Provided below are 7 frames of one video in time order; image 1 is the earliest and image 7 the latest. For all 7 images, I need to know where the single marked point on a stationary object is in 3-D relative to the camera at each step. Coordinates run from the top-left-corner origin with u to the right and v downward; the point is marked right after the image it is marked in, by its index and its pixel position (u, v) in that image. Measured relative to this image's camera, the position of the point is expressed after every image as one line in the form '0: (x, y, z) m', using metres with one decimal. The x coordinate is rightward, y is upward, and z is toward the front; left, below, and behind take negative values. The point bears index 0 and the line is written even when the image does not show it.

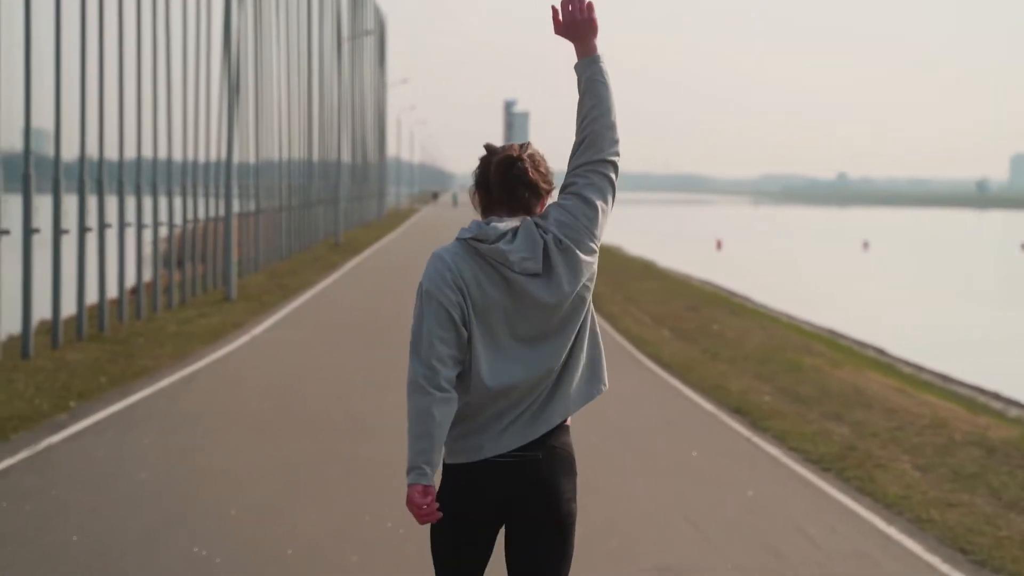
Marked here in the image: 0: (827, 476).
0: (+2.4, -1.4, +9.1) m
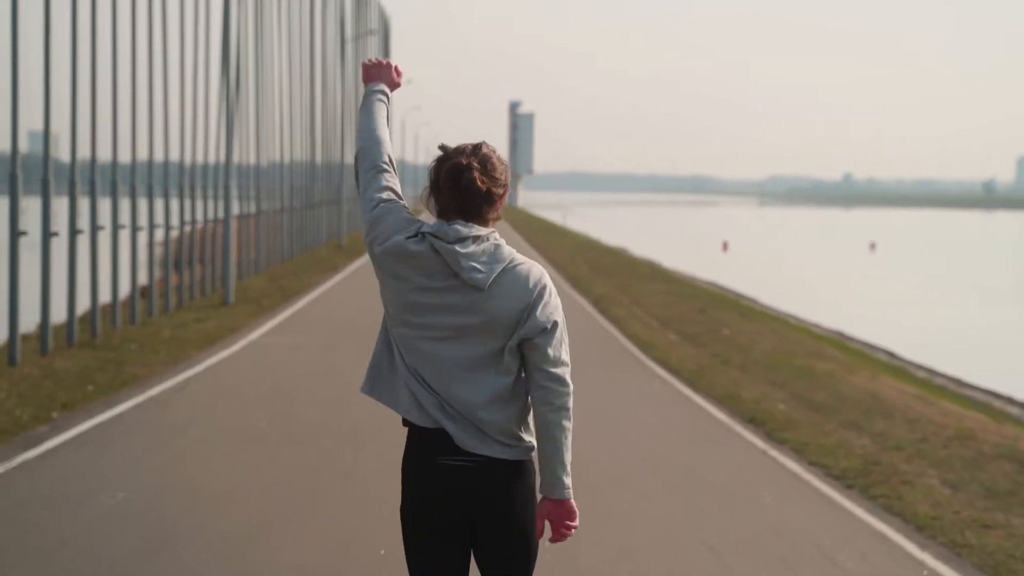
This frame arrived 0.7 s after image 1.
0: (+2.4, -1.5, +8.5) m
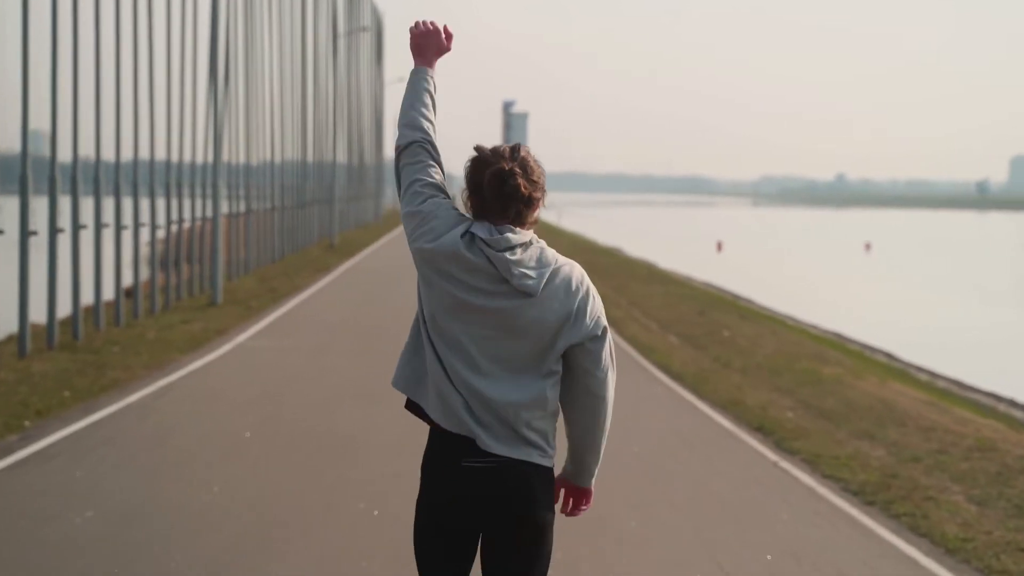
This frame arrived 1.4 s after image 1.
0: (+2.4, -1.5, +8.0) m
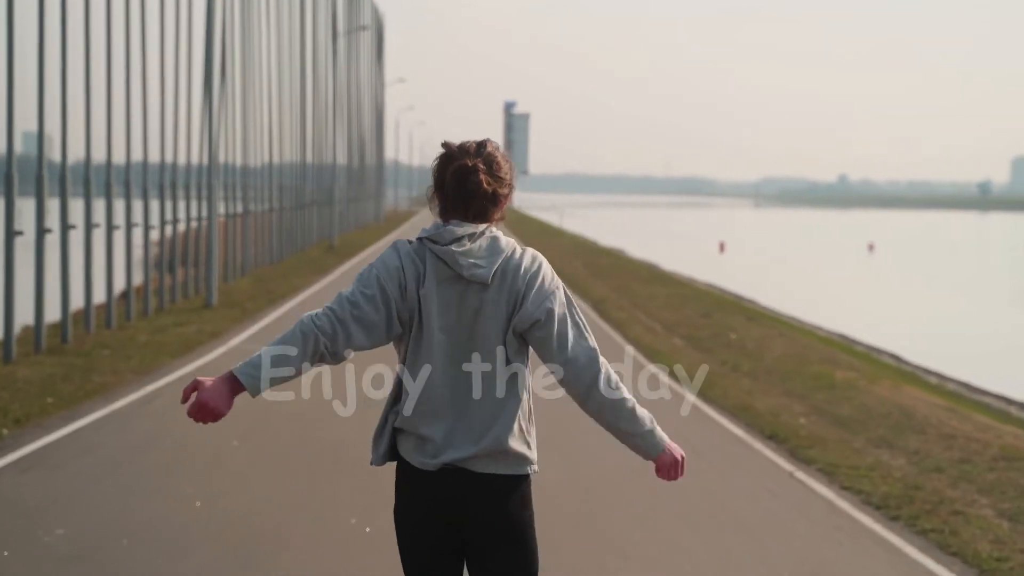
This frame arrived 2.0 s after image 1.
0: (+2.4, -1.5, +7.5) m
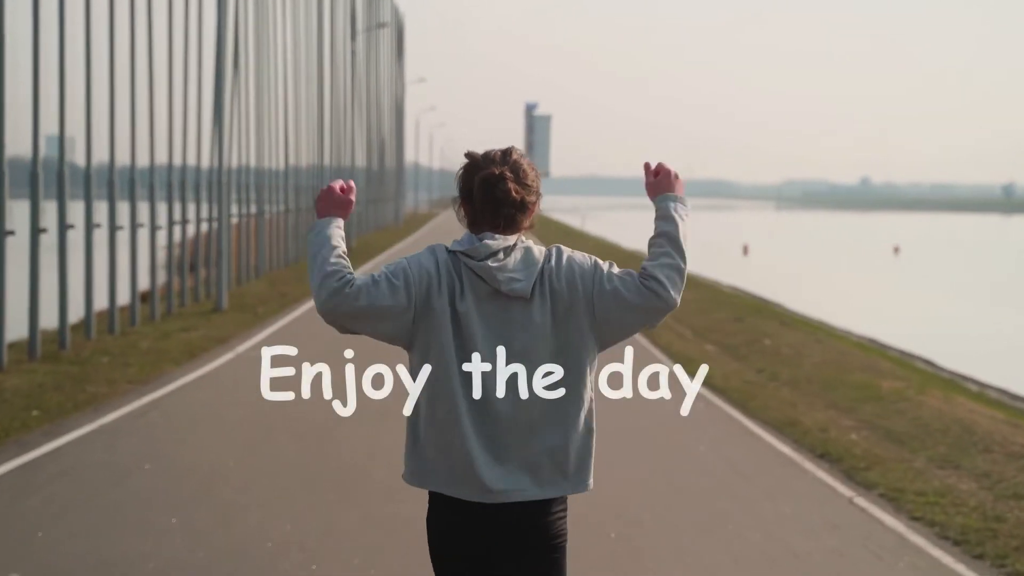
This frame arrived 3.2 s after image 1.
0: (+2.5, -1.5, +6.5) m
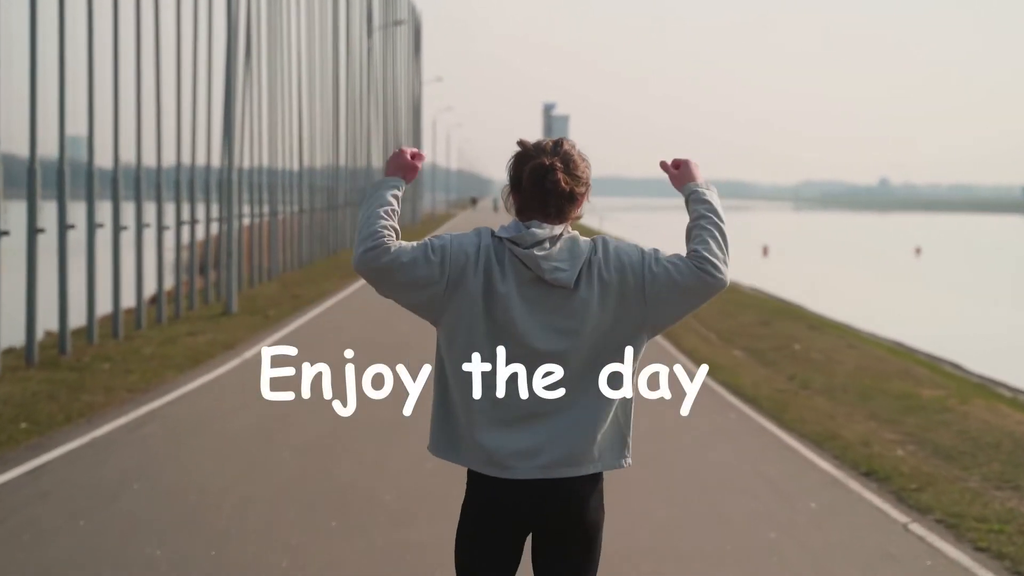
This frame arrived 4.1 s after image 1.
0: (+2.7, -1.5, +5.8) m
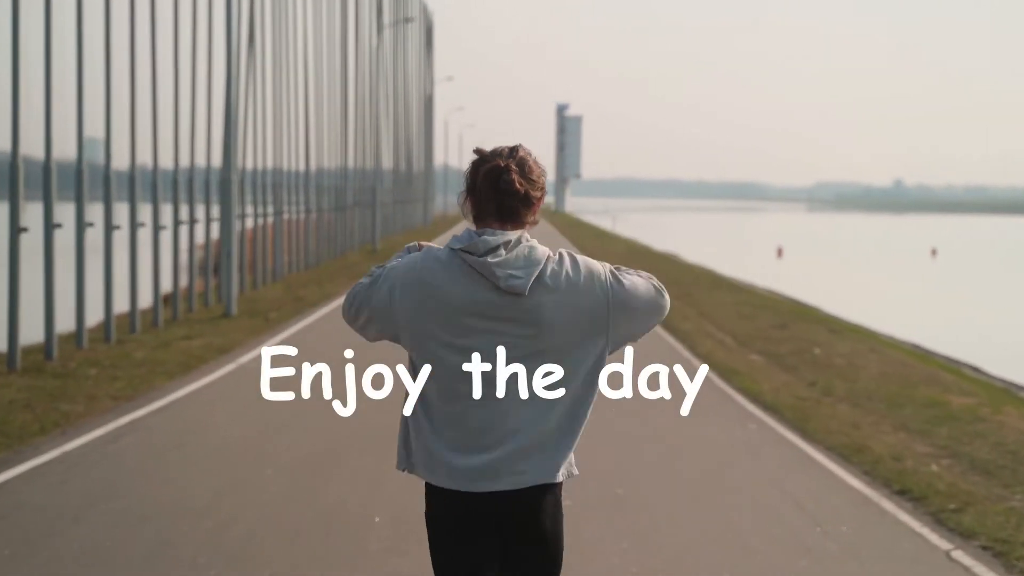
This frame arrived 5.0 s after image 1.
0: (+2.6, -1.6, +5.0) m
